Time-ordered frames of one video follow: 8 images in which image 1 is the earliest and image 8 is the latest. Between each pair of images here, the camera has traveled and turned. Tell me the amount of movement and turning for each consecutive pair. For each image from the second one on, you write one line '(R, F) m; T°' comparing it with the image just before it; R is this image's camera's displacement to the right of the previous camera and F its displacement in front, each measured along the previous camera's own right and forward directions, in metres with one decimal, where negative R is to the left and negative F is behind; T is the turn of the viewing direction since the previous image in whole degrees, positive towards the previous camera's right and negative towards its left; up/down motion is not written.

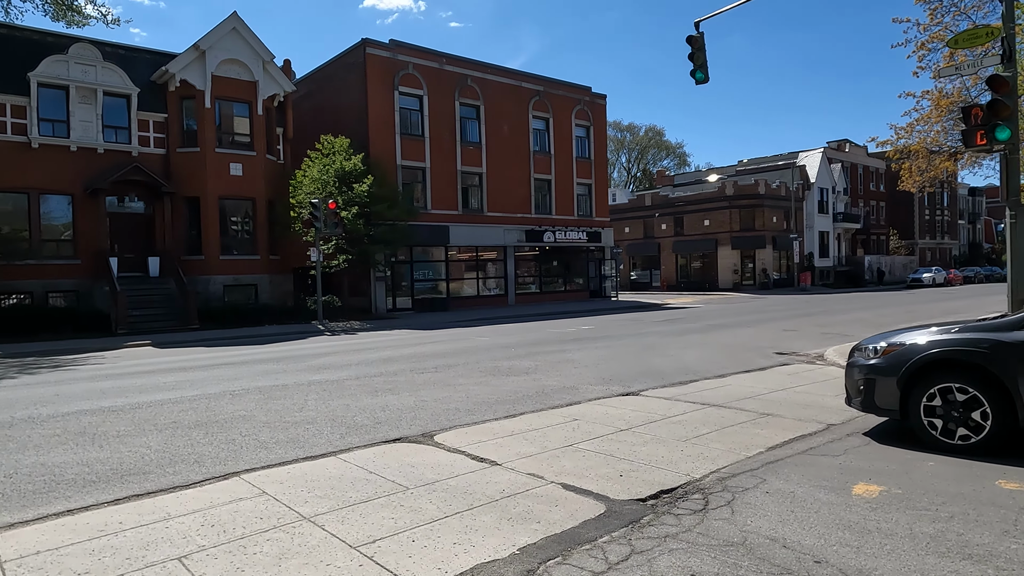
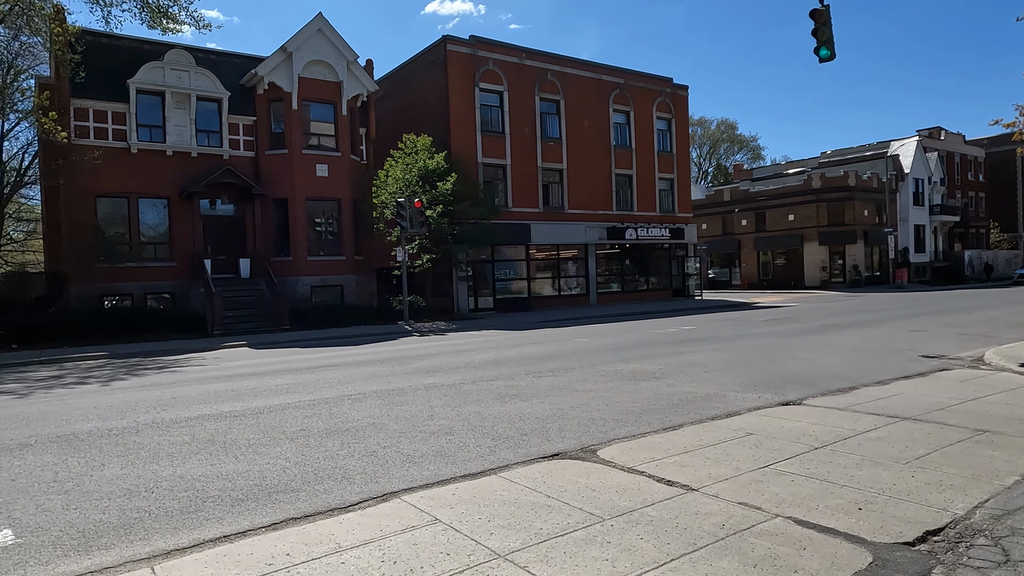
(-1.0, +0.8) m; -5°
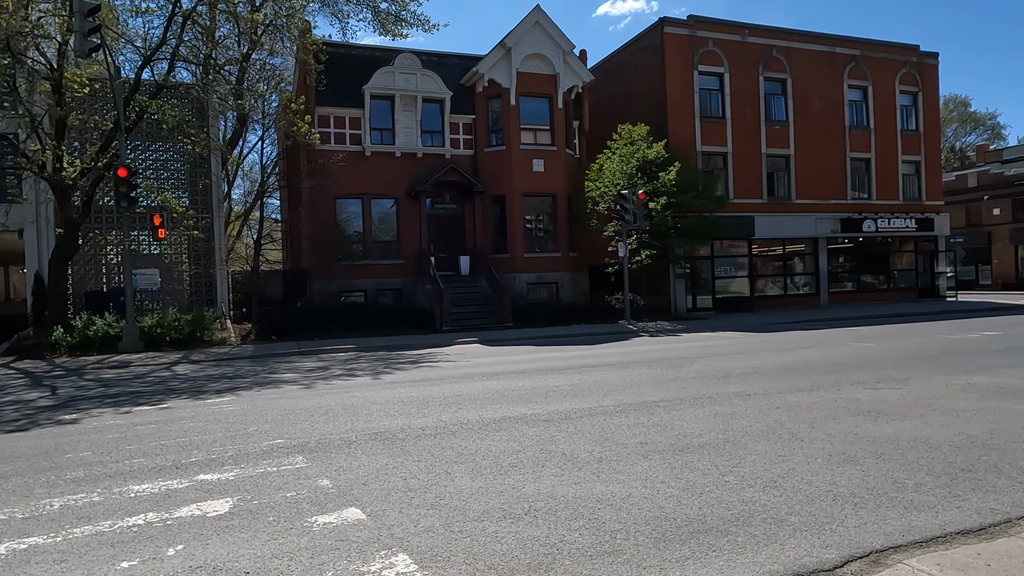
(-1.9, +1.0) m; -15°
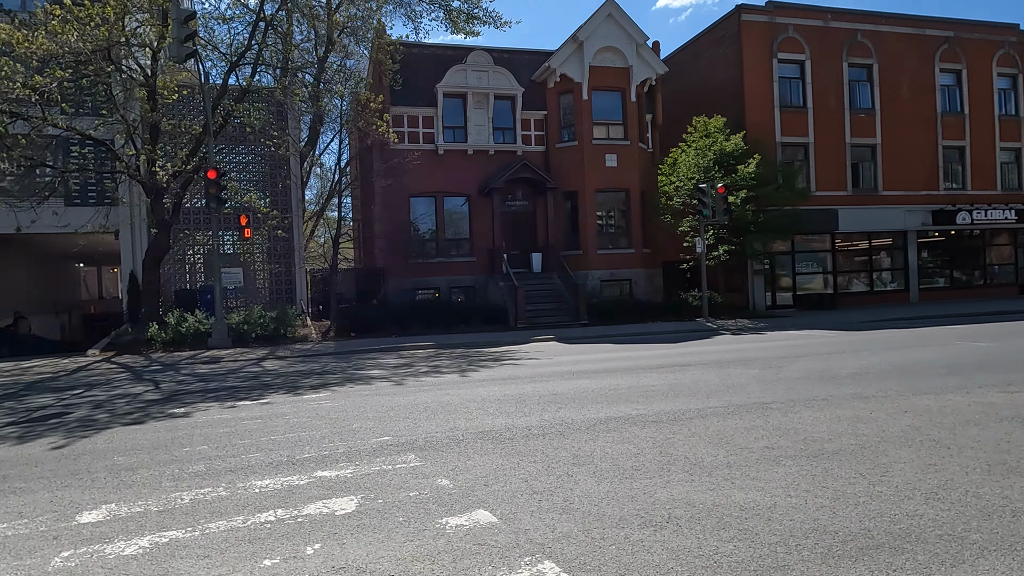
(-0.5, +0.2) m; -5°
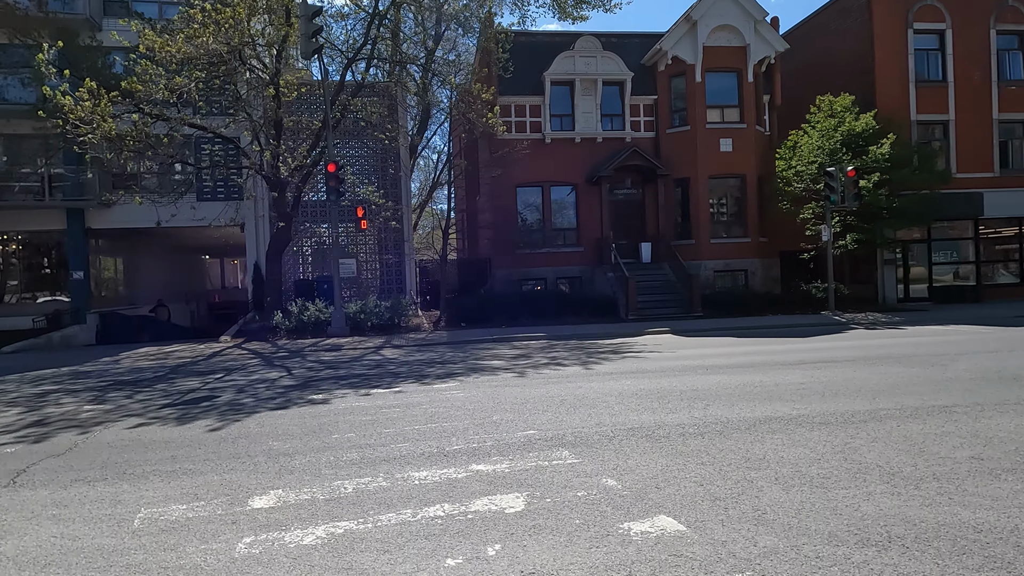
(-0.6, +0.3) m; -8°
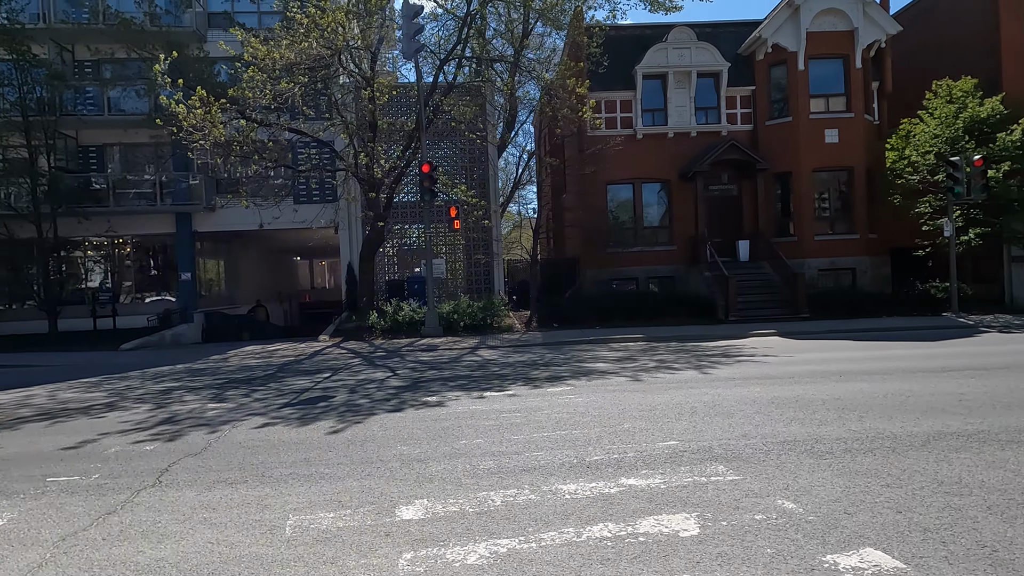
(-0.6, +0.3) m; -6°
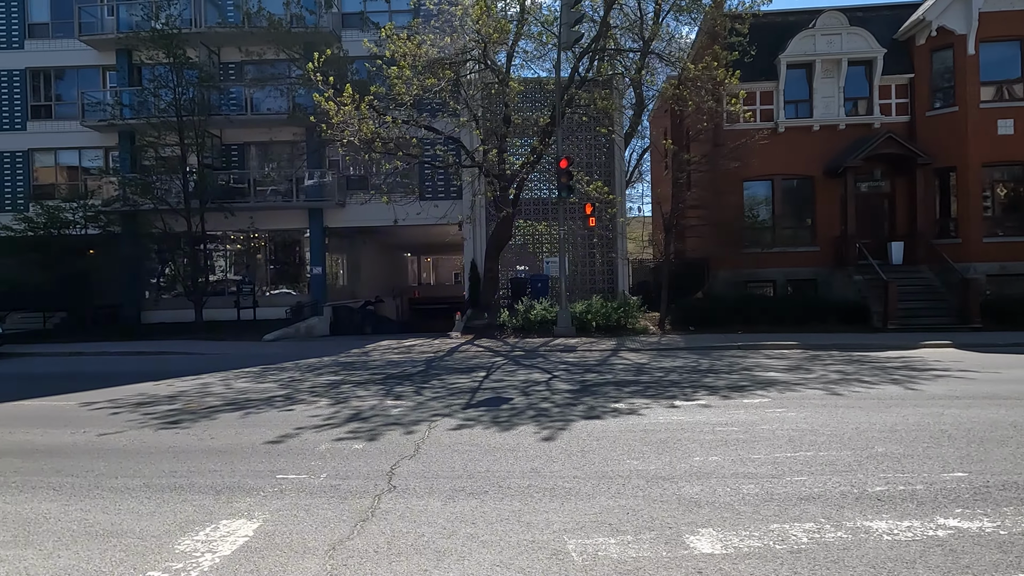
(-1.4, +0.4) m; -7°
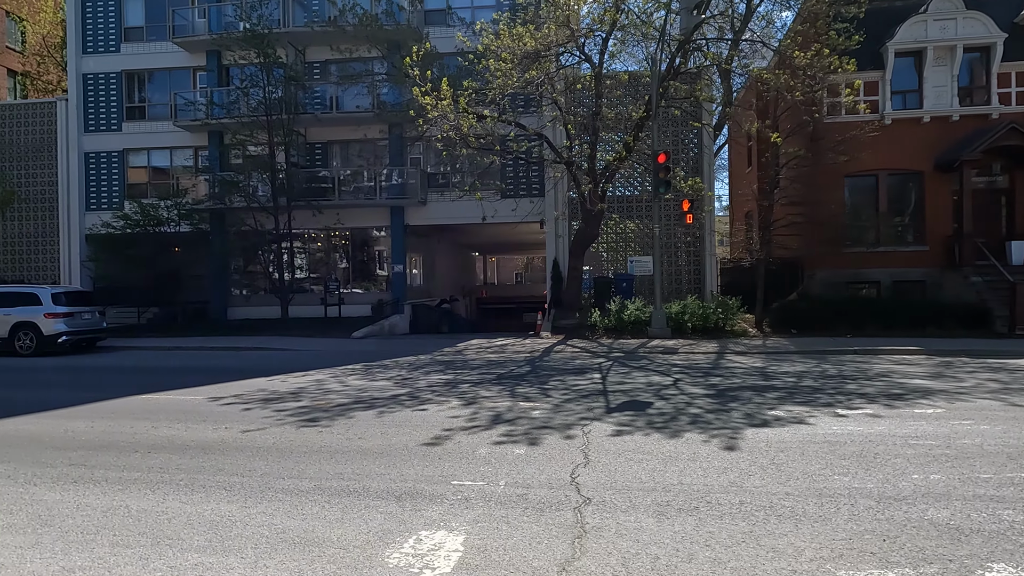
(-1.1, +0.4) m; -4°
